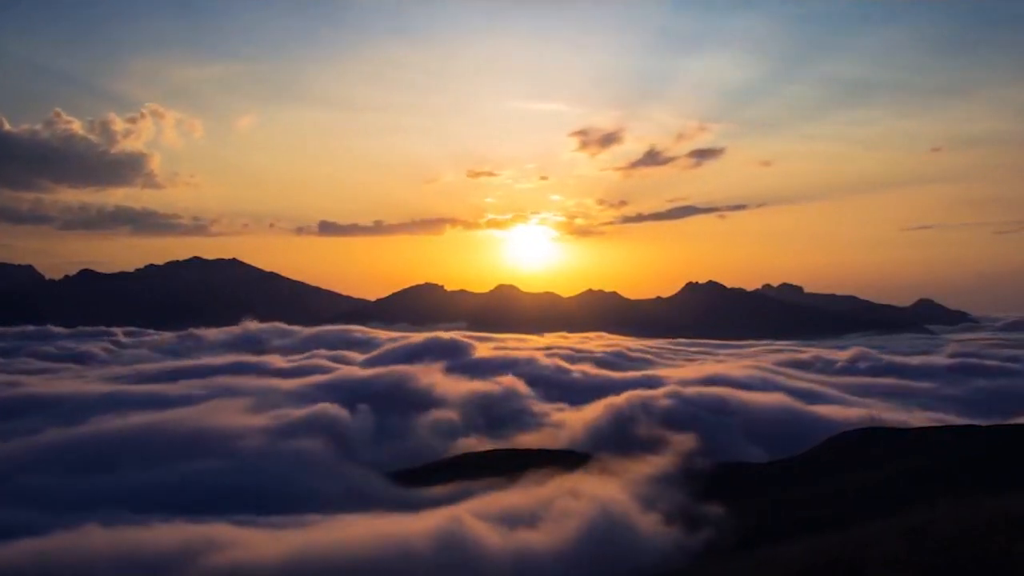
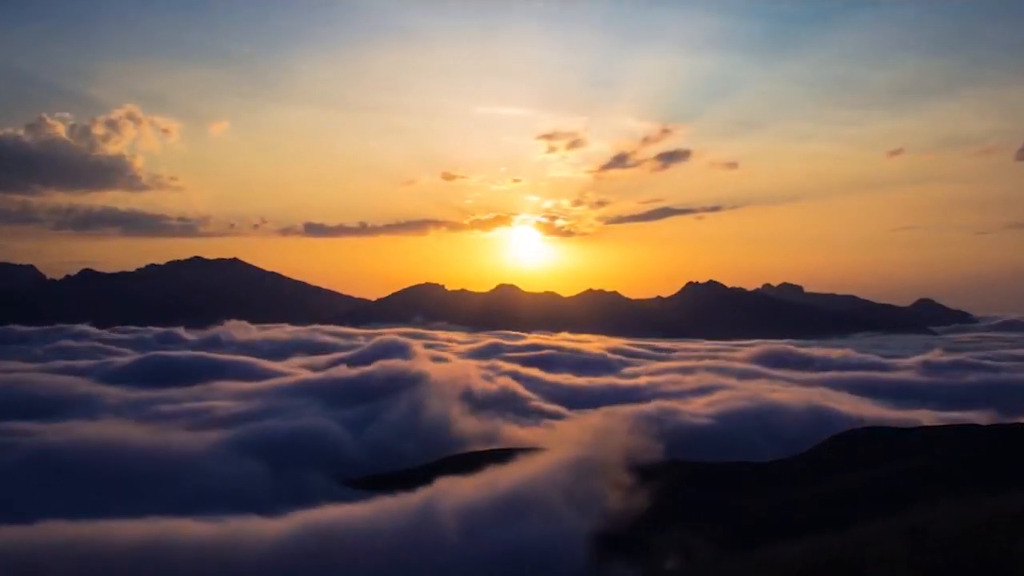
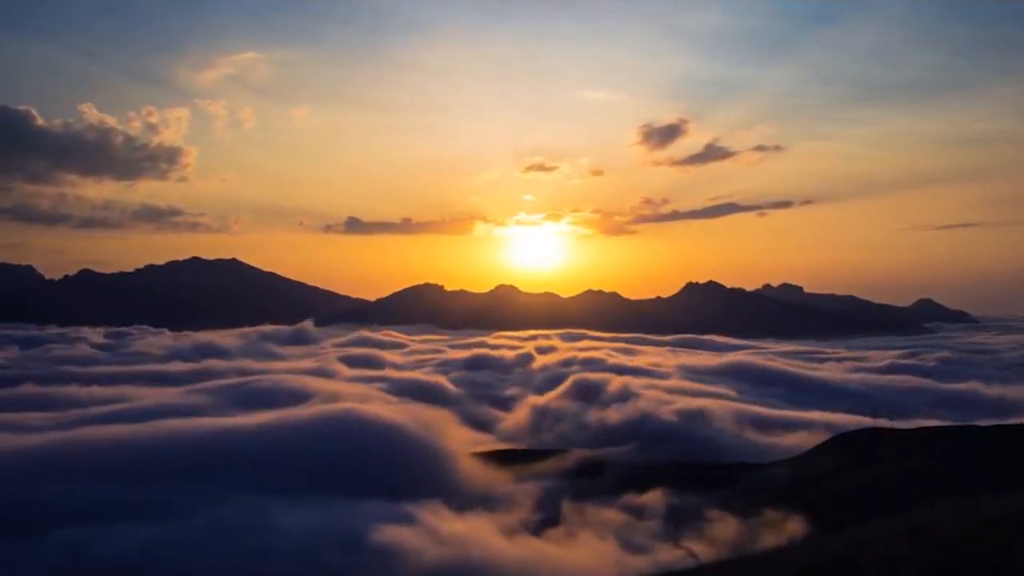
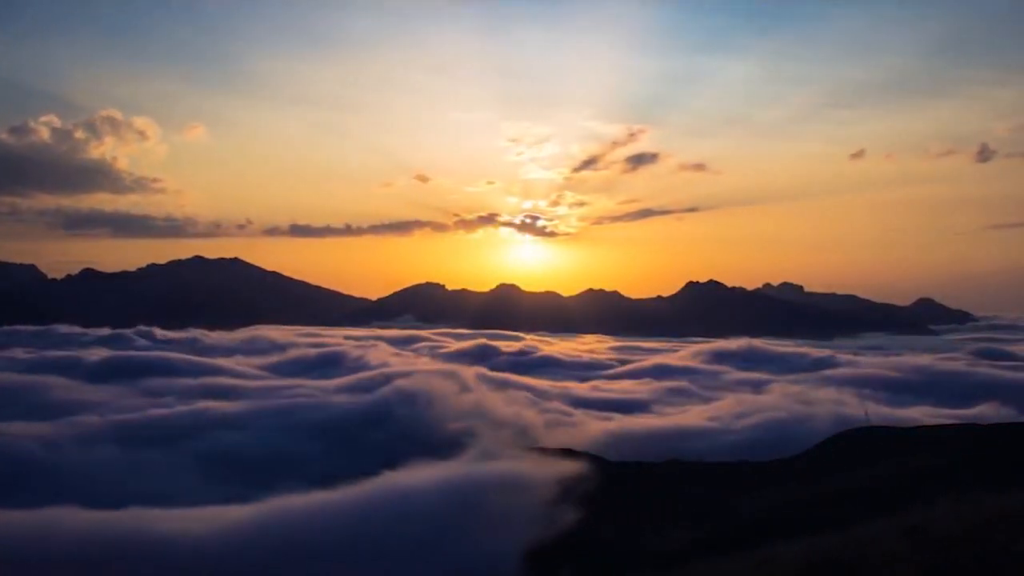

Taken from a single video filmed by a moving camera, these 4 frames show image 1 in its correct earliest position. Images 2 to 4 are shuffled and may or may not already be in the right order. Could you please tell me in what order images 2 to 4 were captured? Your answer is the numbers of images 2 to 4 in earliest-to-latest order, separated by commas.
2, 4, 3
